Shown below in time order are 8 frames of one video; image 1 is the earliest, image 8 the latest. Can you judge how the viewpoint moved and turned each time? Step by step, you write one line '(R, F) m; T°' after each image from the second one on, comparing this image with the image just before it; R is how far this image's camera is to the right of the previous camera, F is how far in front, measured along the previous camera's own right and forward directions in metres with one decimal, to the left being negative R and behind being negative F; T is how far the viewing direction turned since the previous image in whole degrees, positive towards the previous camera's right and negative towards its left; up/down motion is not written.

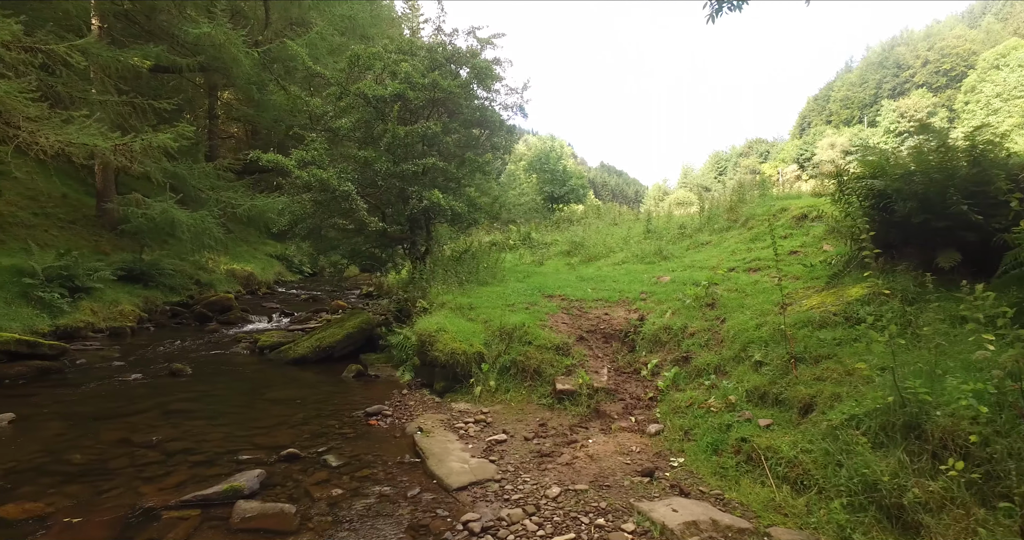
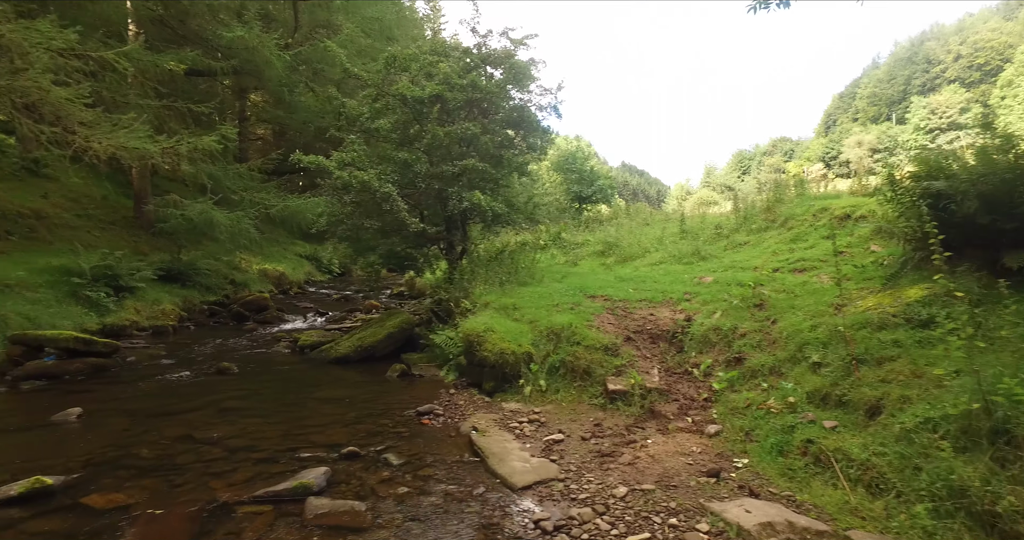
(-0.3, 0.0) m; -2°
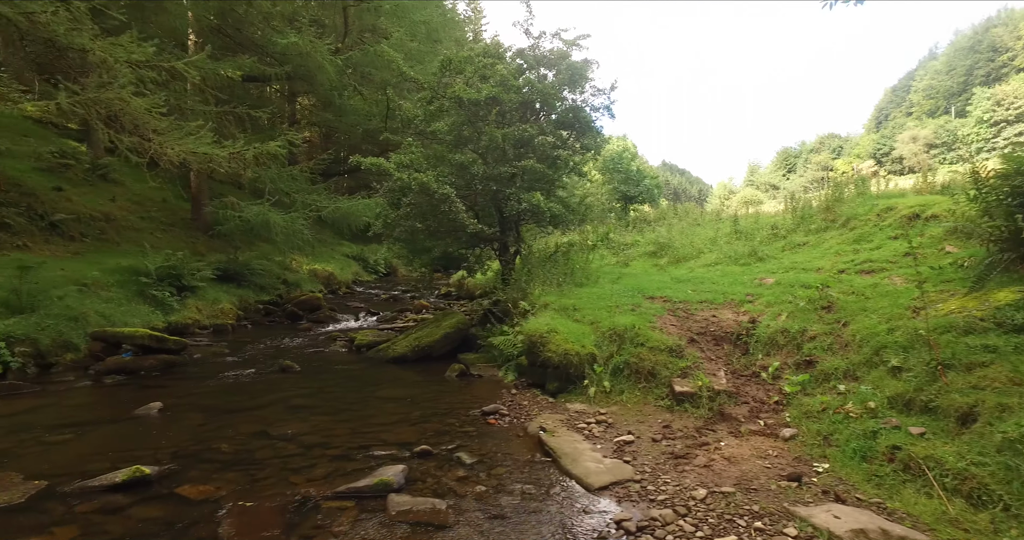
(-0.2, 0.0) m; -3°
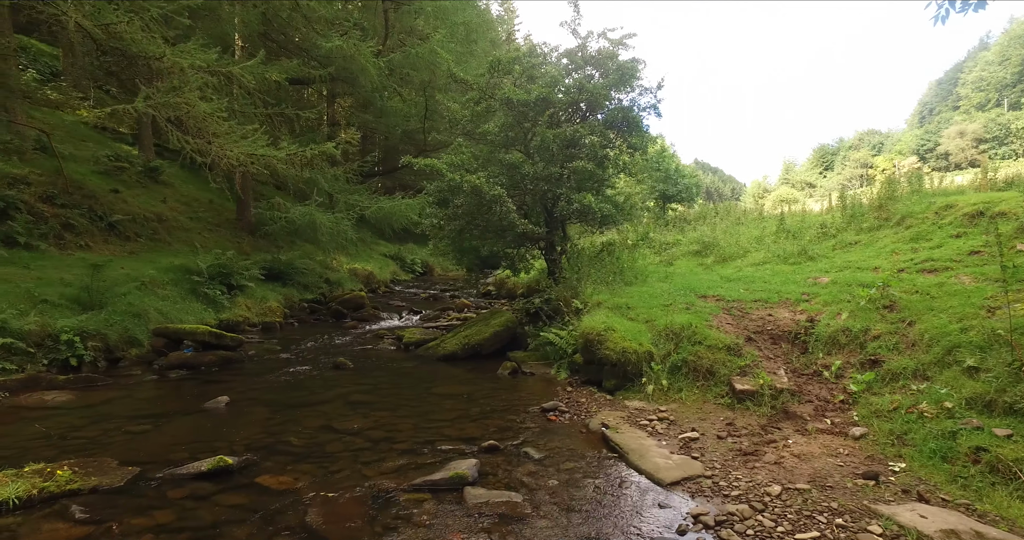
(-0.2, -0.1) m; -3°
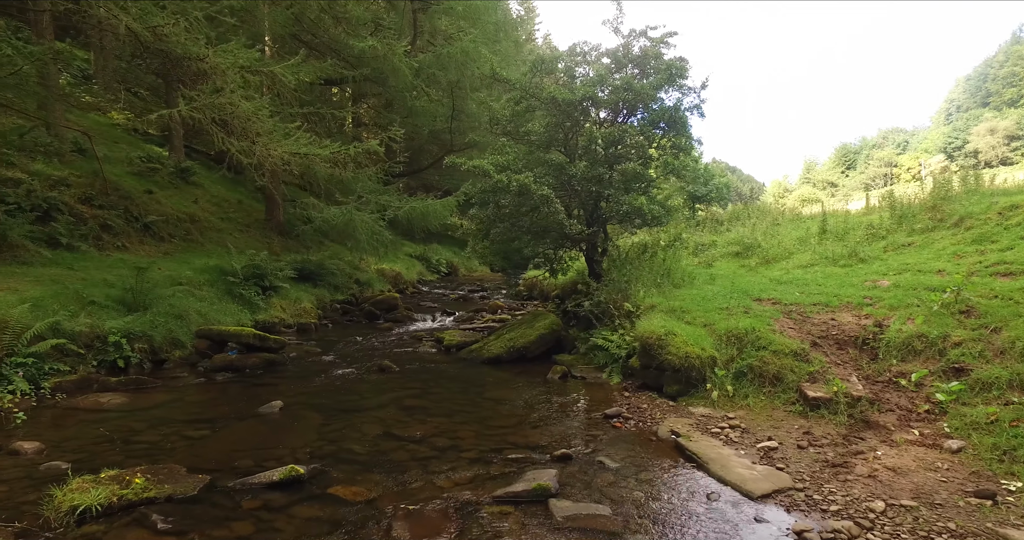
(-0.4, +0.1) m; -1°
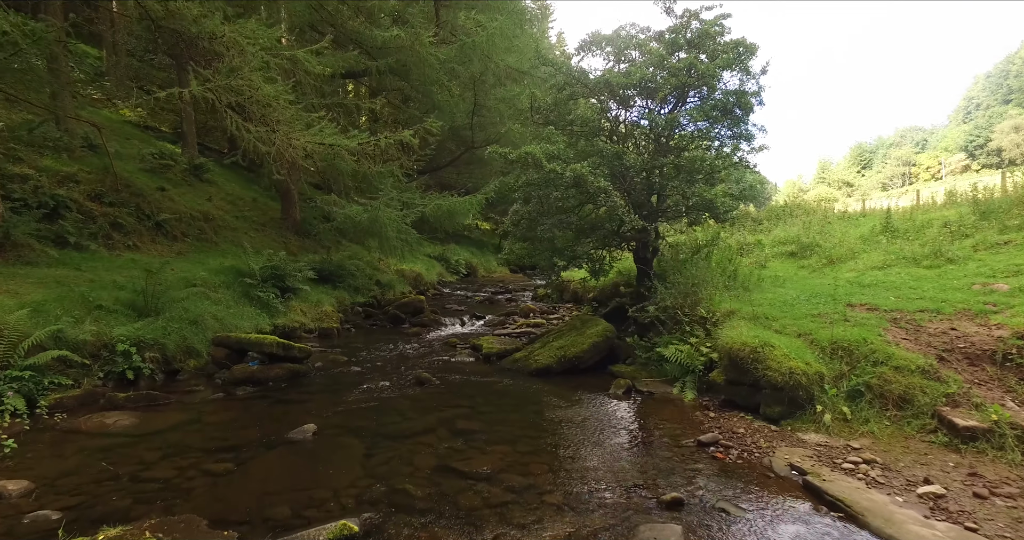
(-0.5, +1.0) m; -1°
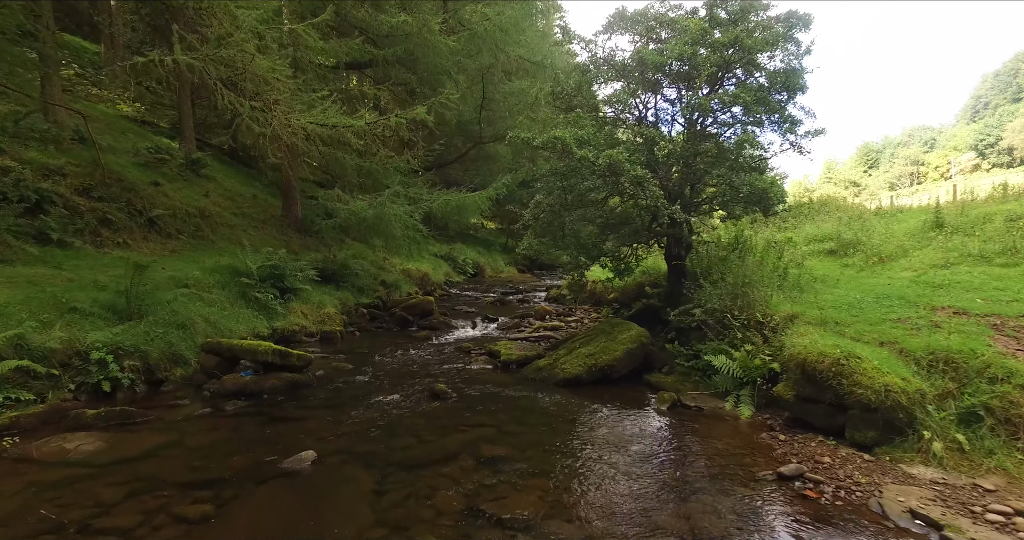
(-0.2, +1.0) m; 0°
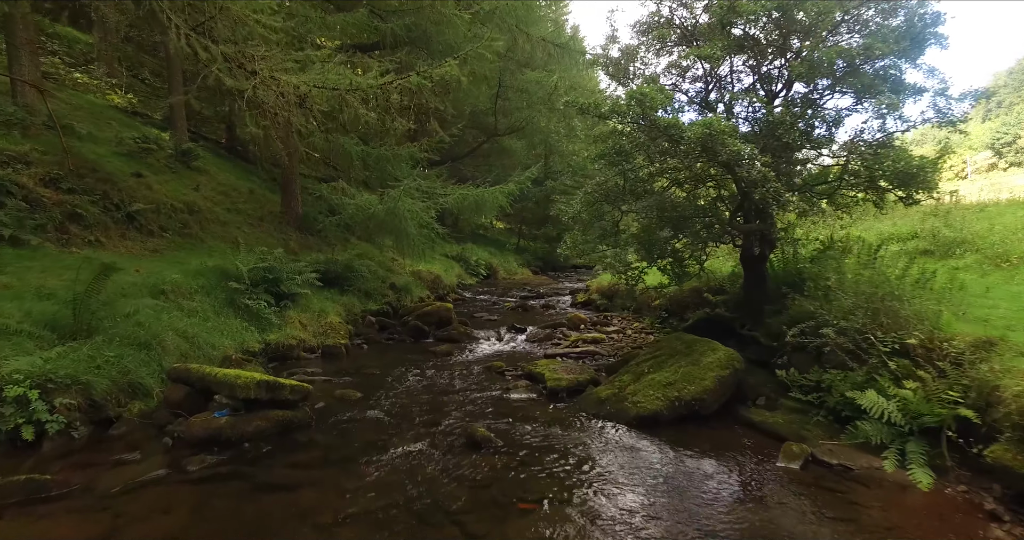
(-0.5, +1.9) m; 0°
